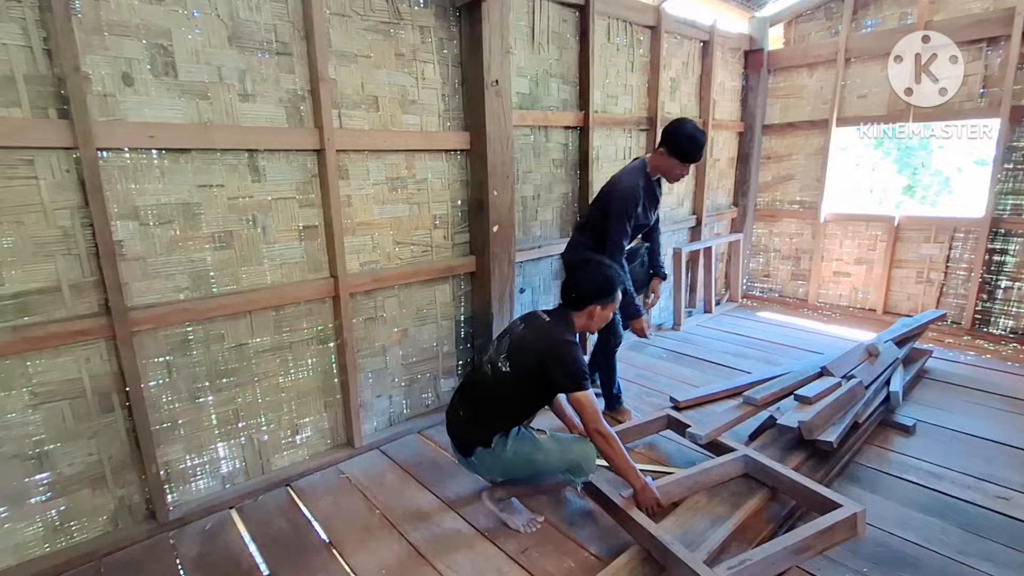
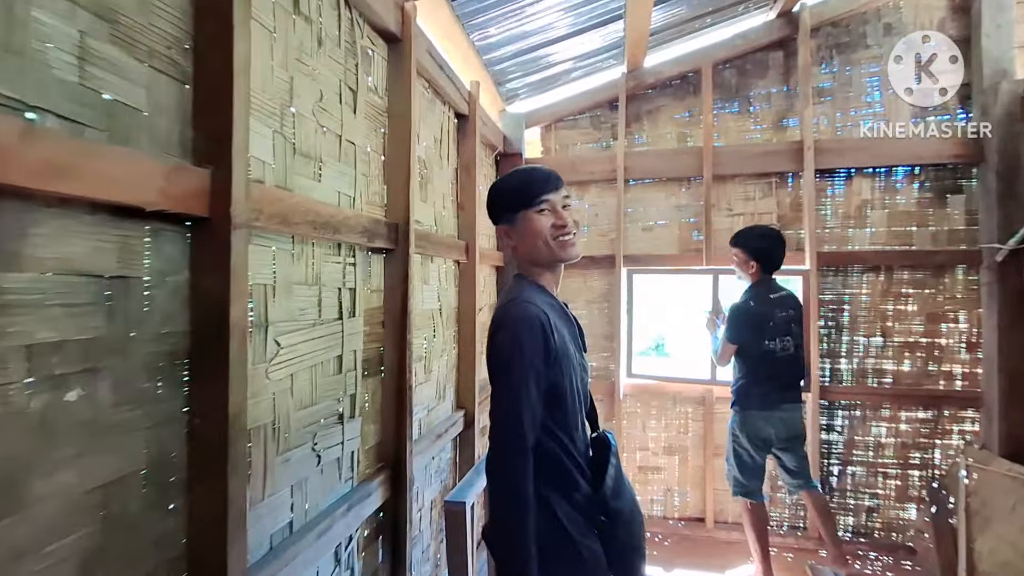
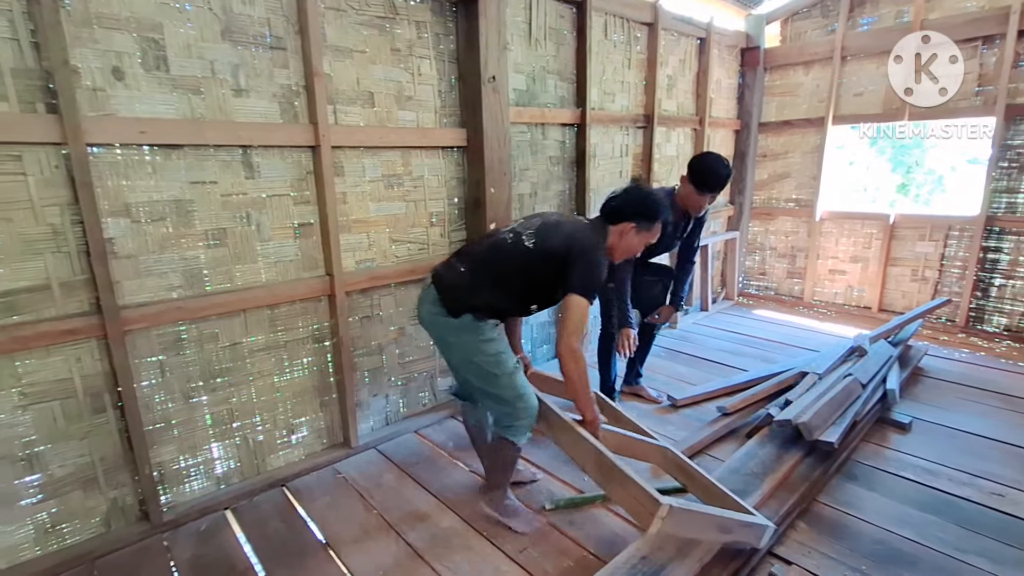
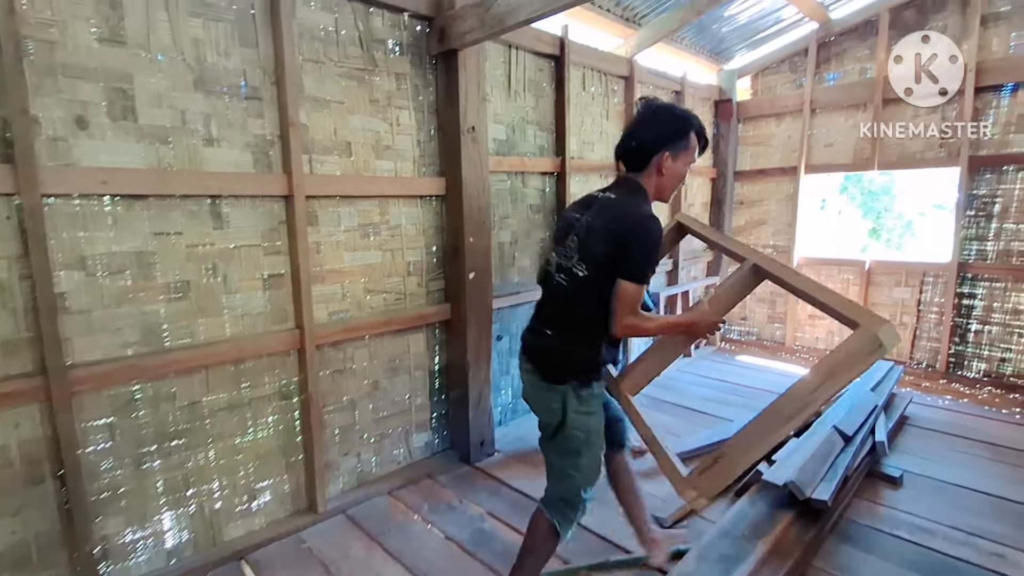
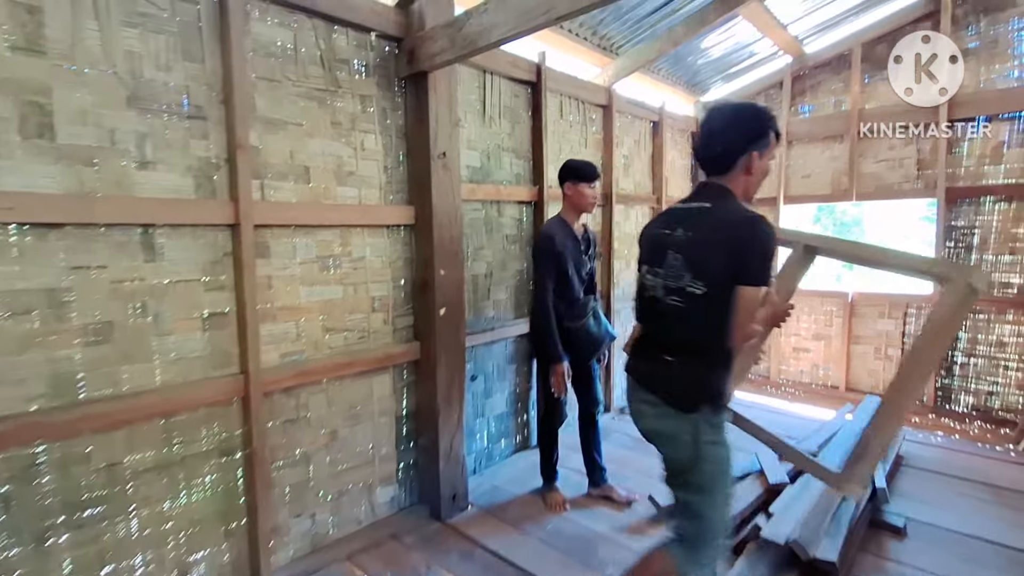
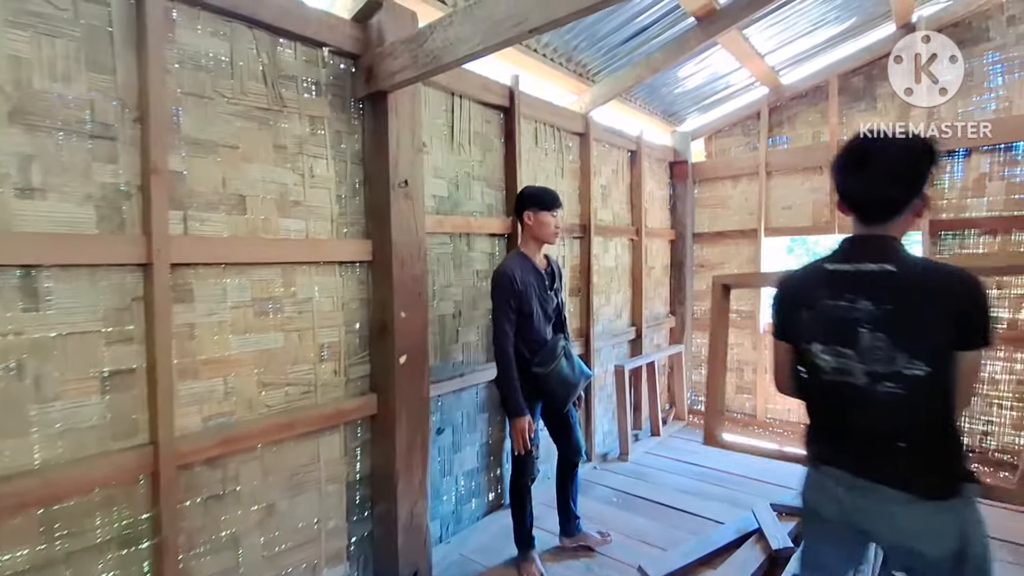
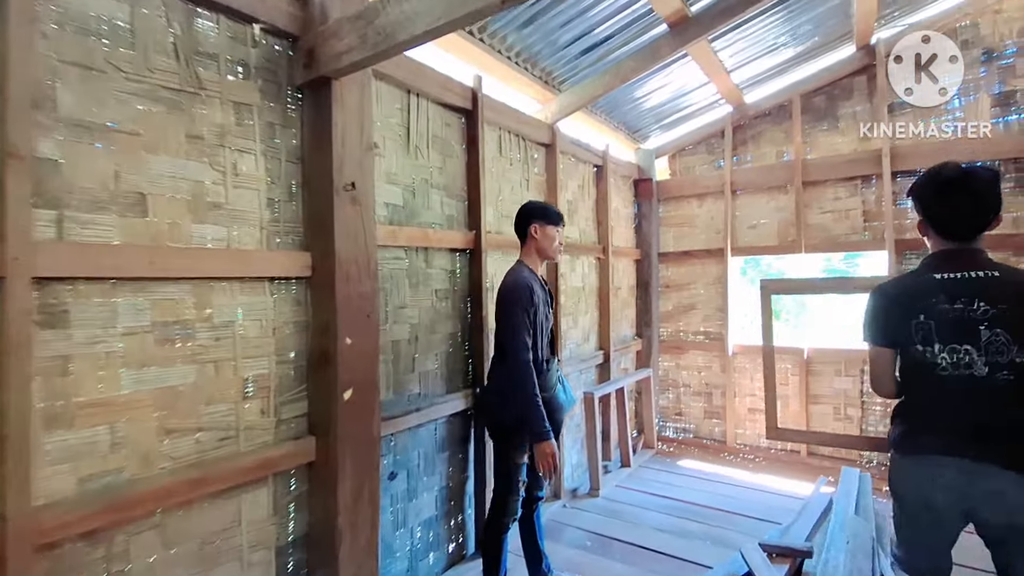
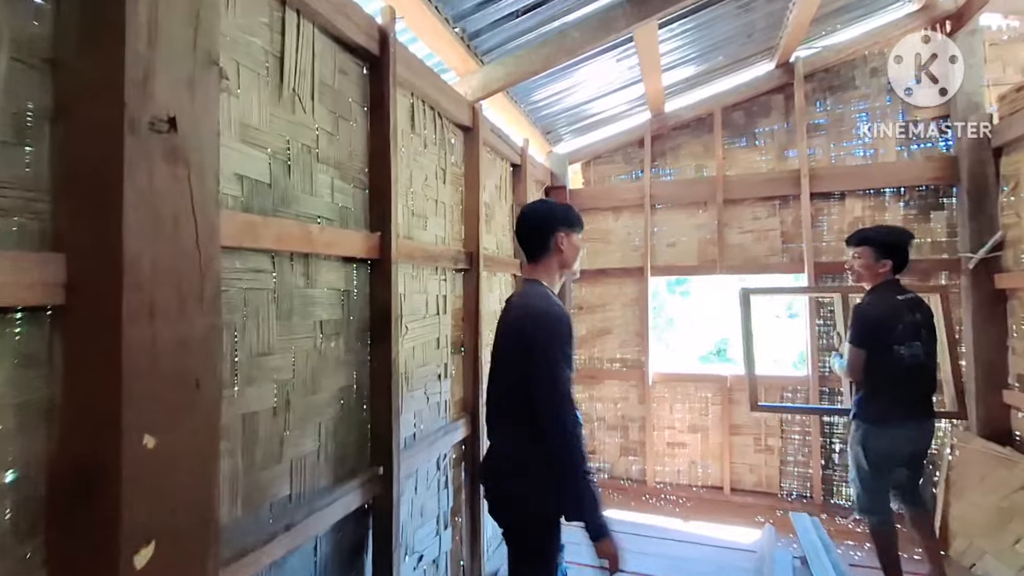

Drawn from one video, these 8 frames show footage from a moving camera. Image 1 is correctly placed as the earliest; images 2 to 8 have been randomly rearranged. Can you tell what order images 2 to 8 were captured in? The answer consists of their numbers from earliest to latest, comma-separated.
3, 4, 5, 6, 7, 8, 2
